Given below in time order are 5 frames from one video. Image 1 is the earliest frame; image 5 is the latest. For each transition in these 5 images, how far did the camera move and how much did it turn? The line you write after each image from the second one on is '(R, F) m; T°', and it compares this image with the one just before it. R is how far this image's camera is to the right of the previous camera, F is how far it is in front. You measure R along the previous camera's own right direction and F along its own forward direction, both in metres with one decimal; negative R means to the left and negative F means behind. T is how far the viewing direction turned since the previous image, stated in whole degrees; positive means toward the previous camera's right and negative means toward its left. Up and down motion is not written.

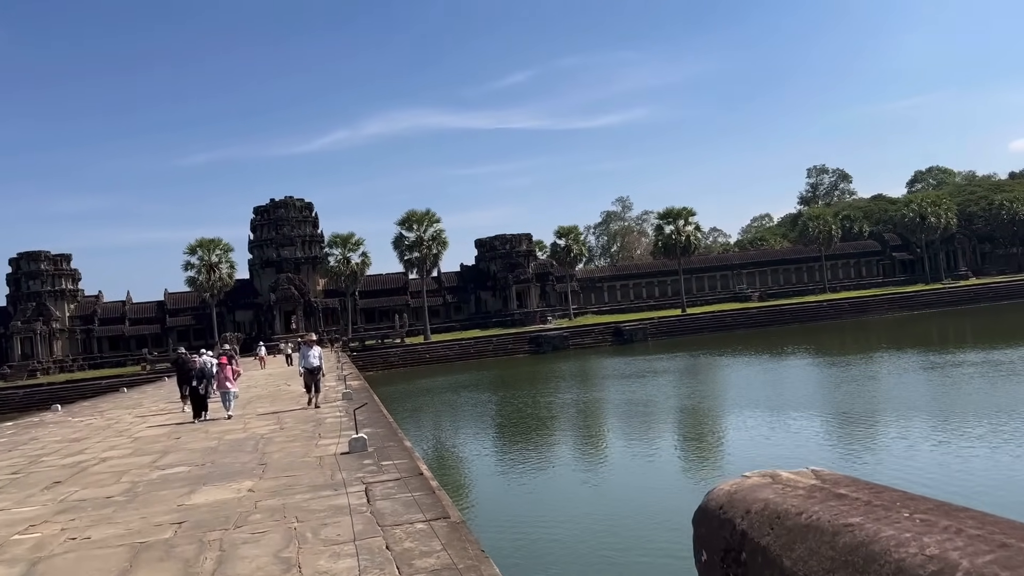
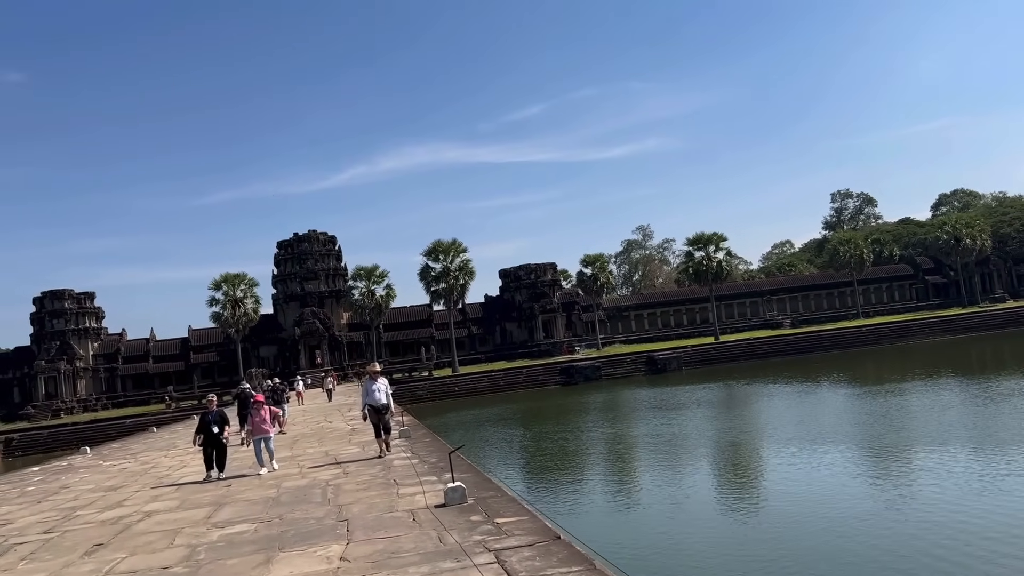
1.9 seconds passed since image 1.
(-0.6, +0.9) m; -1°
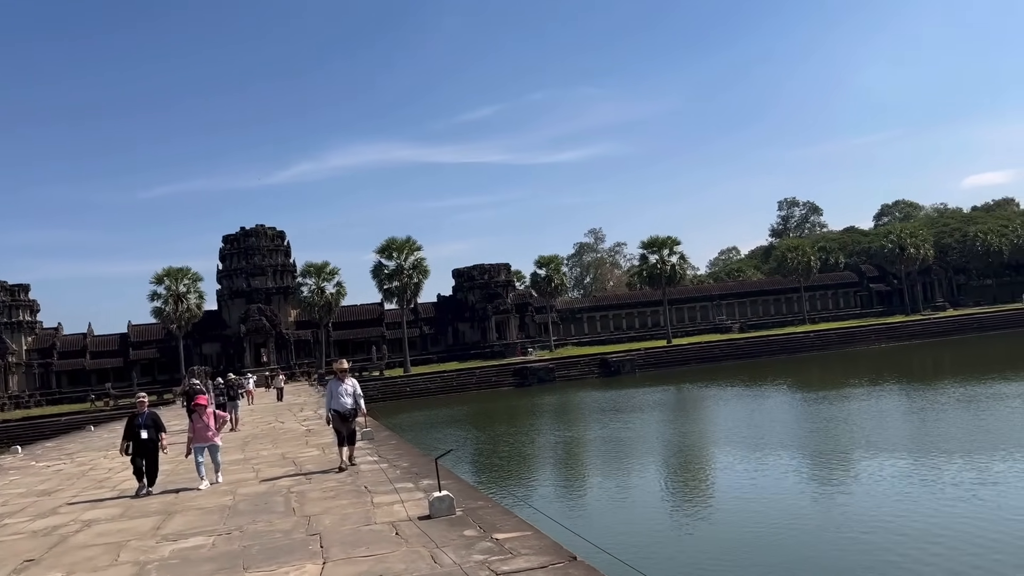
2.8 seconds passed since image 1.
(-0.2, +0.5) m; +4°
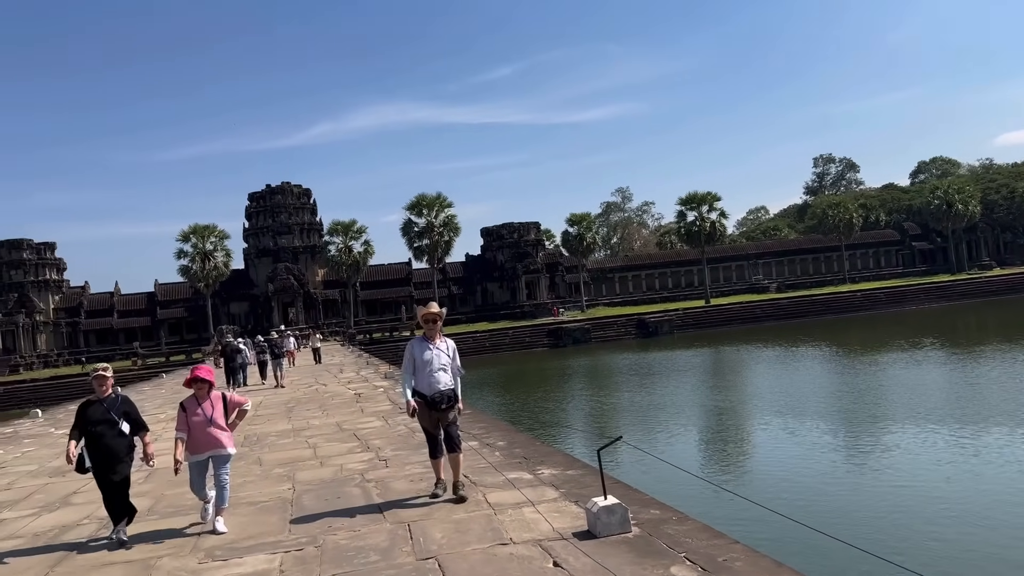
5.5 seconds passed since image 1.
(-0.6, +1.3) m; -1°
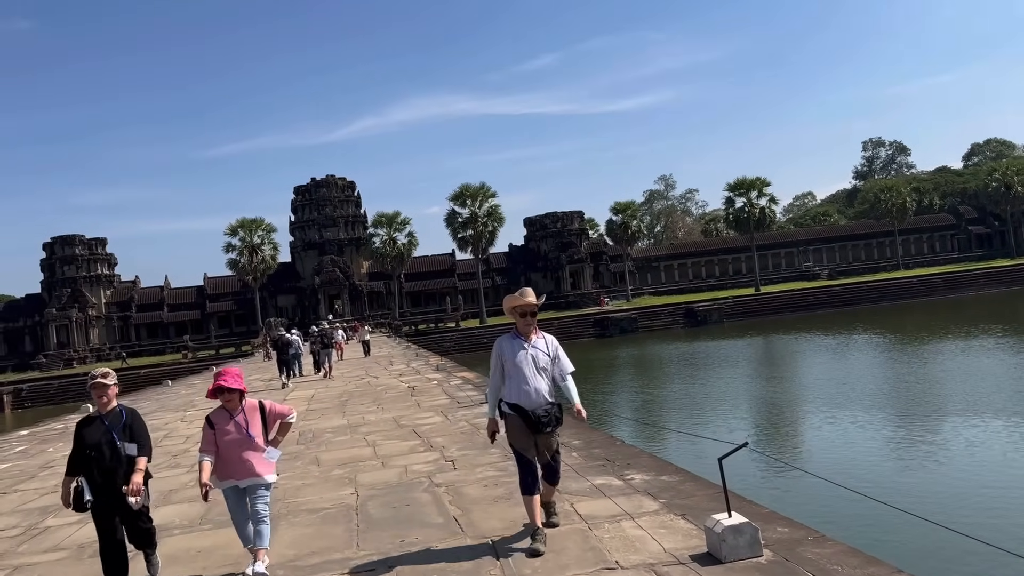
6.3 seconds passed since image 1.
(-0.2, +0.4) m; -3°
